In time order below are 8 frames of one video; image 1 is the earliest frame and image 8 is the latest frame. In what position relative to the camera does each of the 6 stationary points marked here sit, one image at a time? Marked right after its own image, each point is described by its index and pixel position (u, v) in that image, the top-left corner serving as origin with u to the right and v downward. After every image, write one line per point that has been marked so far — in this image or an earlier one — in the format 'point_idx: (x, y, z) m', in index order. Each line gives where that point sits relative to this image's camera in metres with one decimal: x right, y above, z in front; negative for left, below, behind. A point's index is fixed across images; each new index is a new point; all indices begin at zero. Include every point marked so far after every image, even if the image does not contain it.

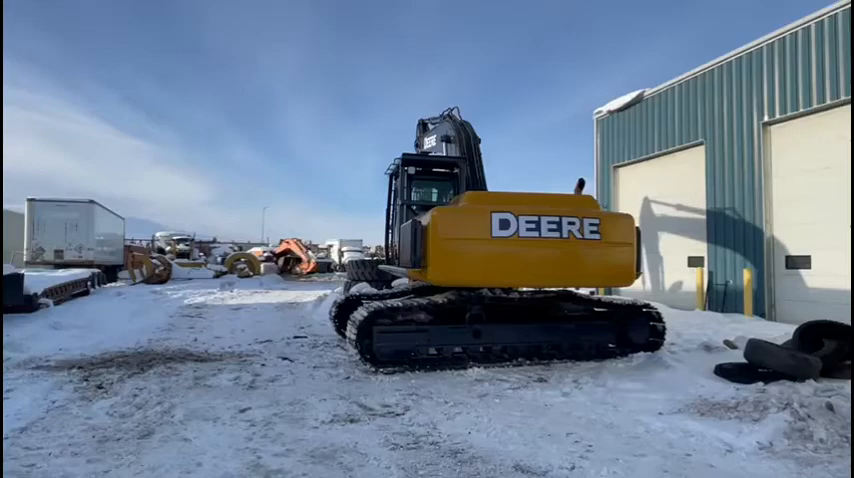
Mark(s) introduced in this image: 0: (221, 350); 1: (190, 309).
0: (-3.3, -1.7, +8.2) m
1: (-6.6, -1.9, +14.3) m
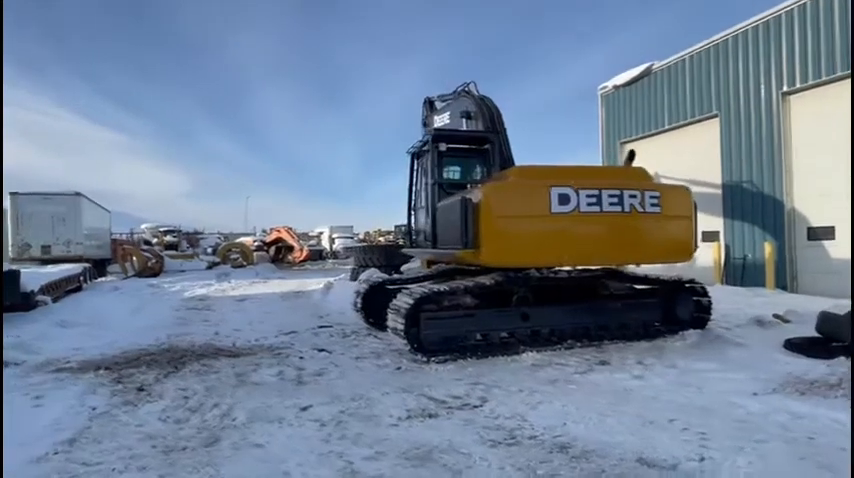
0: (-2.7, -1.5, +7.7) m
1: (-6.2, -1.7, +13.8) m
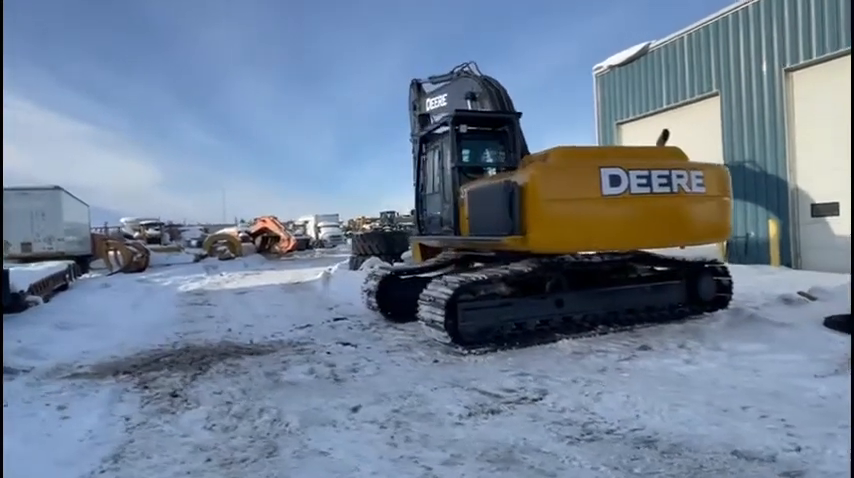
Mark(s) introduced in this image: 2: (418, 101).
0: (-2.3, -1.4, +7.4) m
1: (-6.1, -1.5, +13.3) m
2: (-0.3, +2.9, +11.0) m
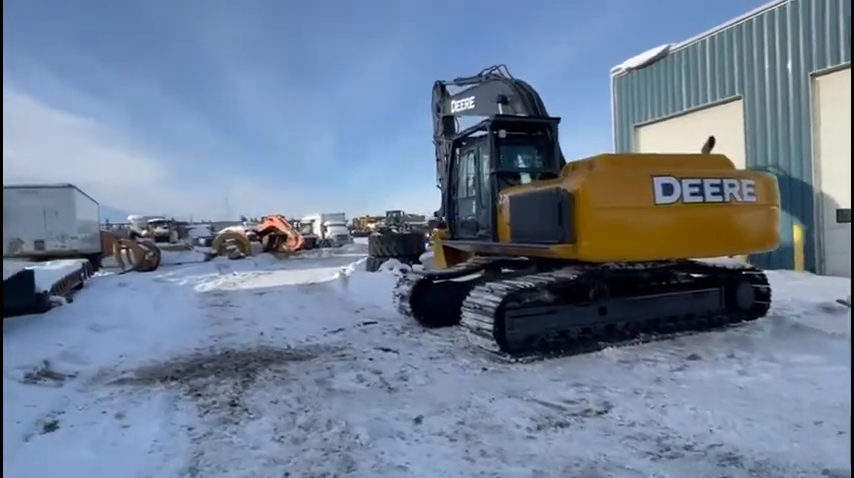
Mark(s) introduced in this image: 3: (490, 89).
0: (-1.8, -1.5, +7.3) m
1: (-5.6, -1.5, +13.3) m
2: (+0.3, +2.9, +10.9) m
3: (+1.2, +2.9, +9.9) m
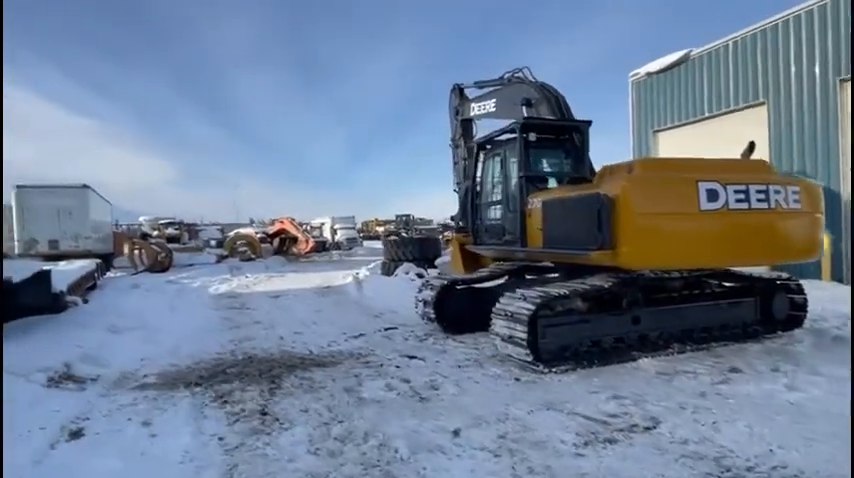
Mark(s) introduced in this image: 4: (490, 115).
0: (-1.4, -1.5, +7.2) m
1: (-5.1, -1.5, +13.2) m
2: (+0.7, +2.8, +10.7) m
3: (+1.6, +2.8, +9.7) m
4: (+1.2, +2.4, +9.9) m
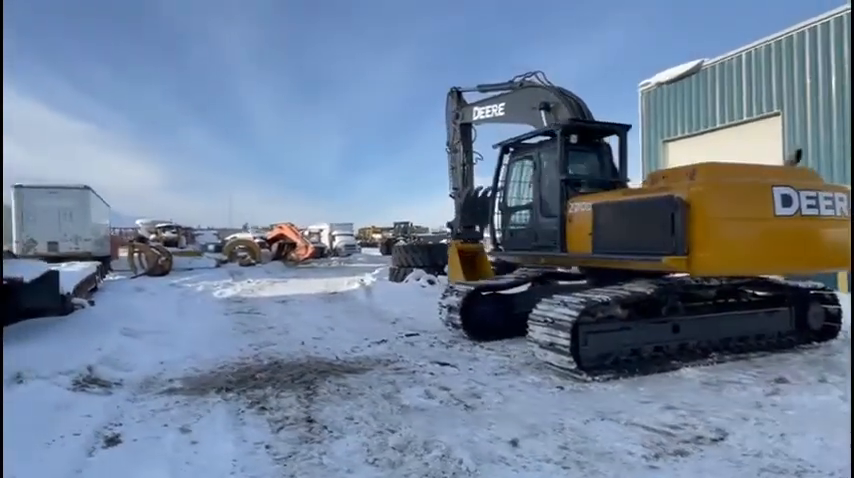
0: (-1.1, -1.6, +7.0) m
1: (-4.8, -1.6, +12.9) m
2: (+1.1, +2.7, +10.6) m
3: (+2.0, +2.7, +9.6) m
4: (+1.6, +2.3, +9.8) m
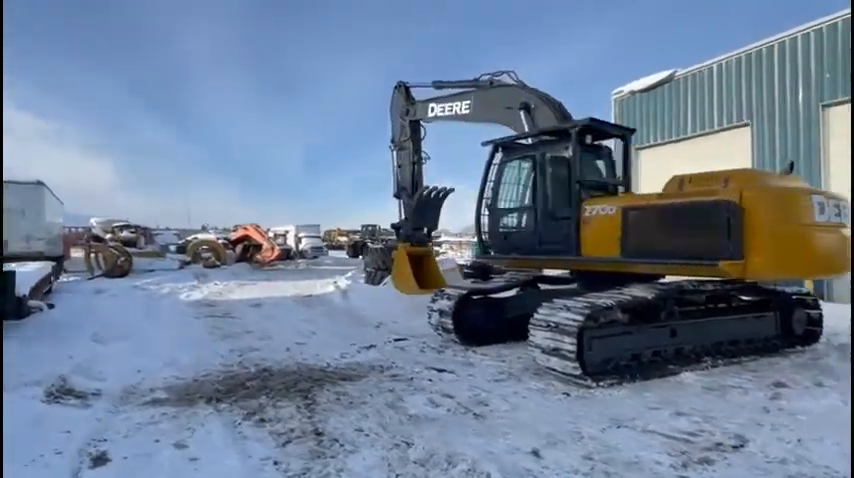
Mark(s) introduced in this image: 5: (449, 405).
0: (-1.1, -1.6, +6.7) m
1: (-5.3, -1.6, +12.3) m
2: (+0.8, +2.6, +10.5) m
3: (+1.8, +2.6, +9.6) m
4: (+1.4, +2.2, +9.7) m
5: (+0.2, -1.6, +4.9) m
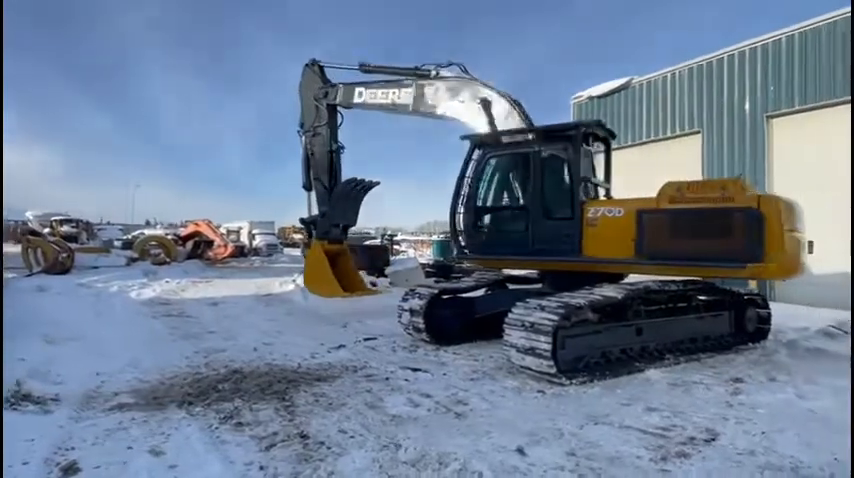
0: (-1.5, -1.5, +6.6) m
1: (-6.2, -1.5, +11.8) m
2: (+0.2, +2.6, +10.5) m
3: (+1.2, +2.6, +9.7) m
4: (+0.8, +2.2, +9.8) m
5: (0.0, -1.6, +4.9) m
